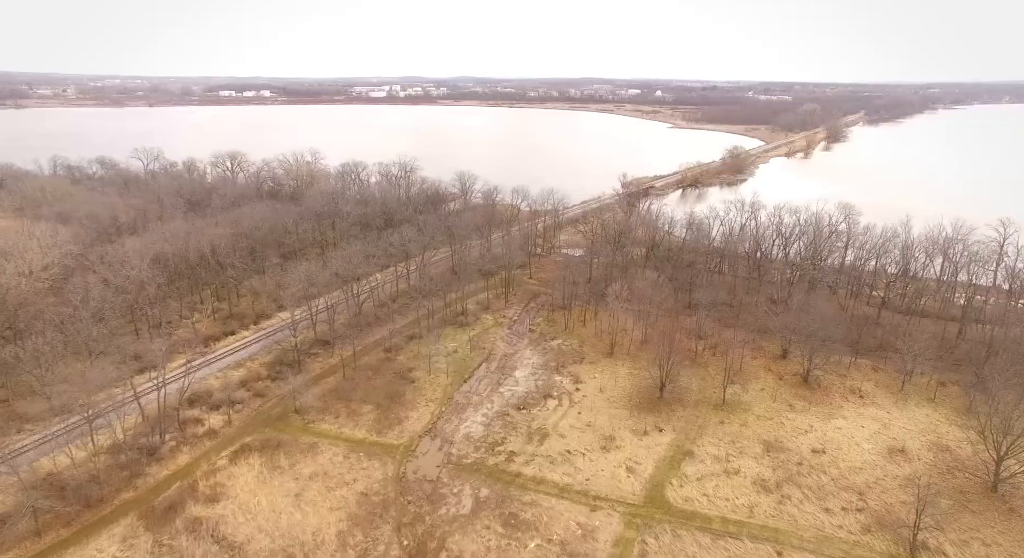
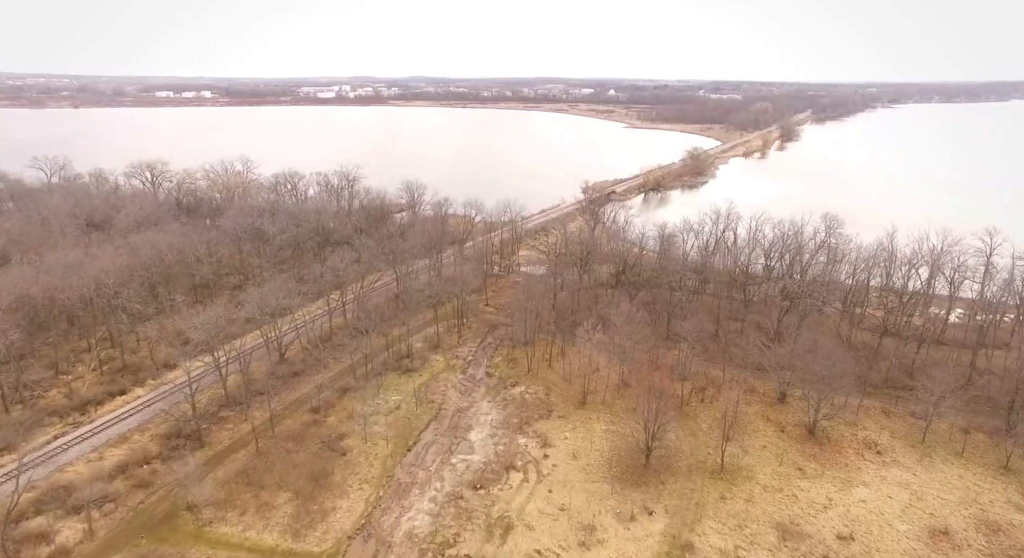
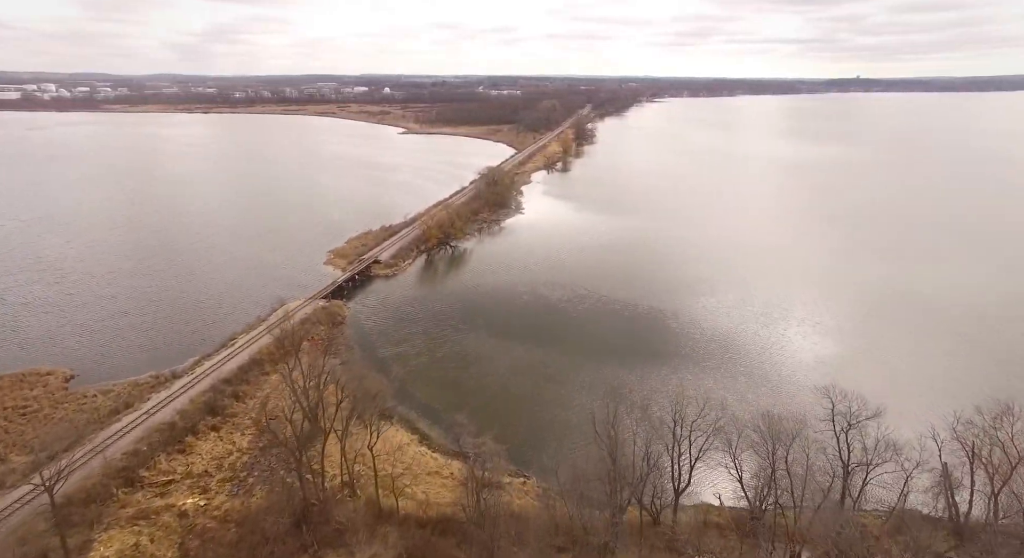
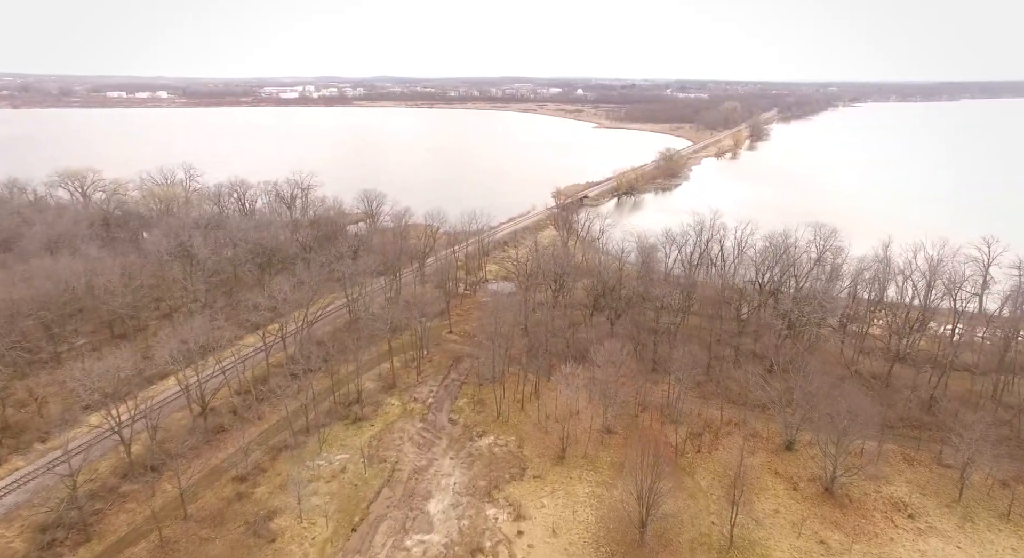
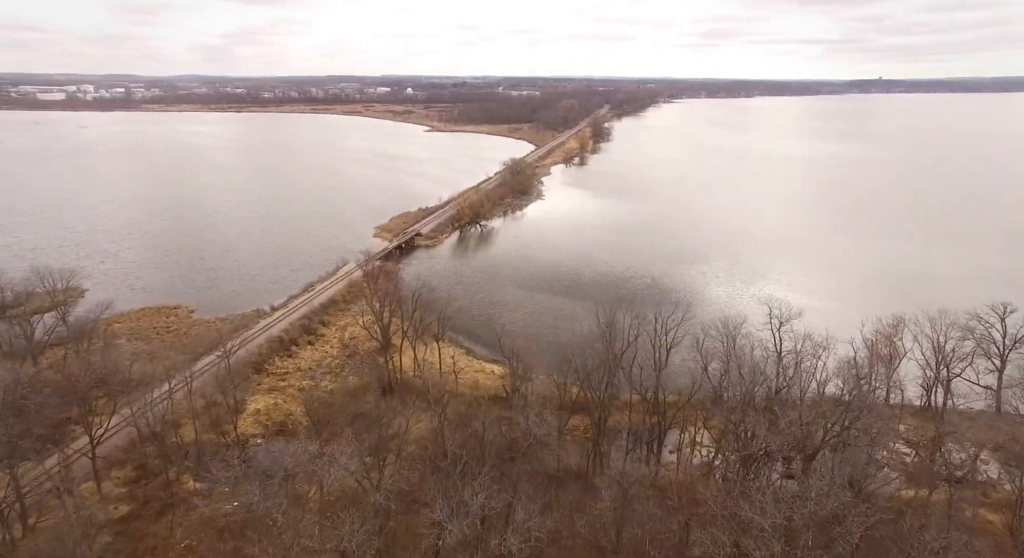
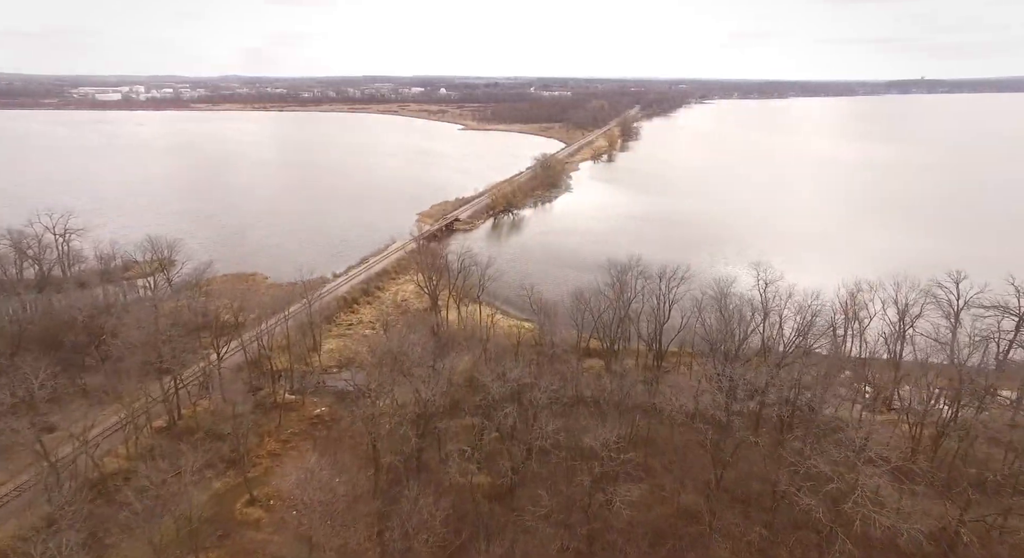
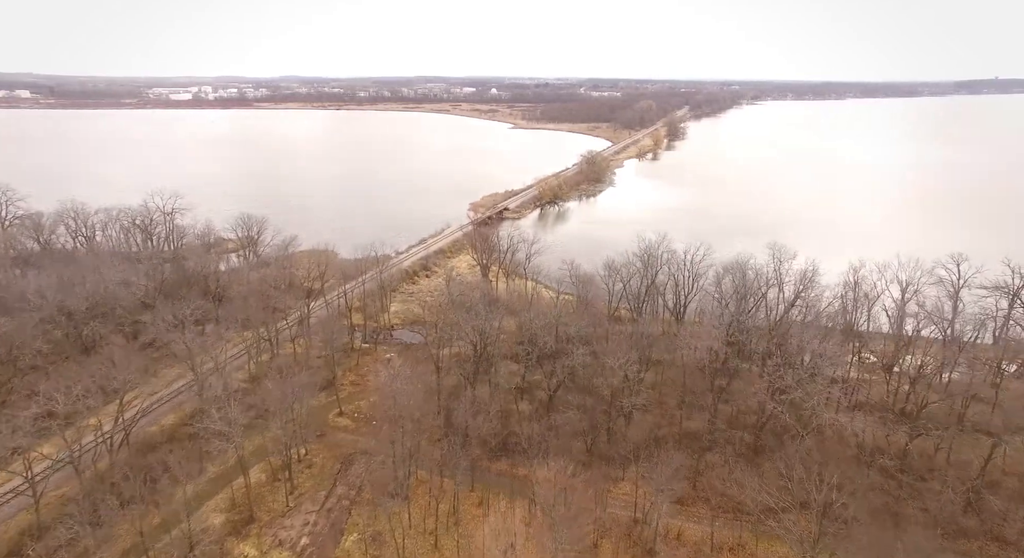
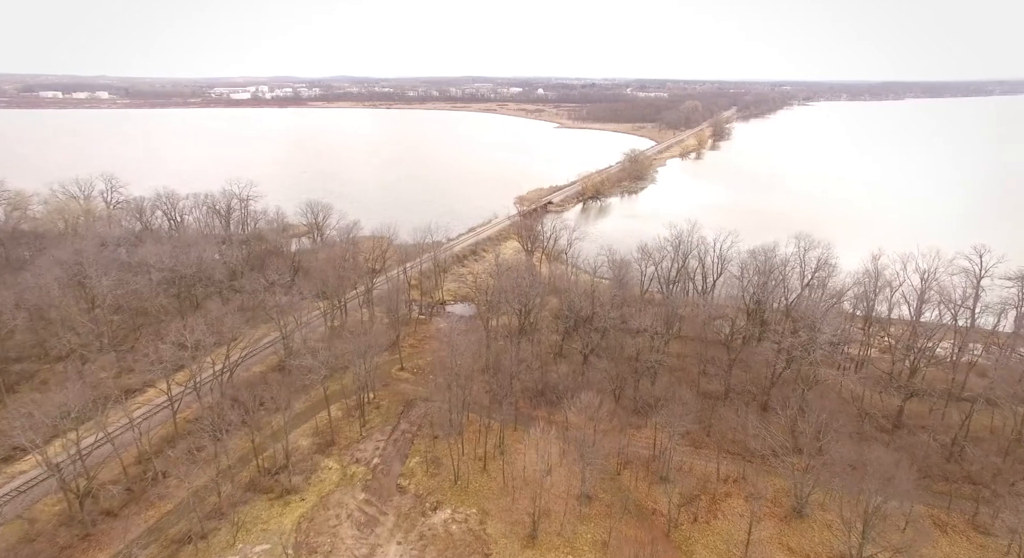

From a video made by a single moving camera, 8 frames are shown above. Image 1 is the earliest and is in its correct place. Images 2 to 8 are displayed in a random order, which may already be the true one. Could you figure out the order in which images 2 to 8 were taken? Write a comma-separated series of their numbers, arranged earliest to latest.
2, 4, 8, 7, 6, 5, 3
